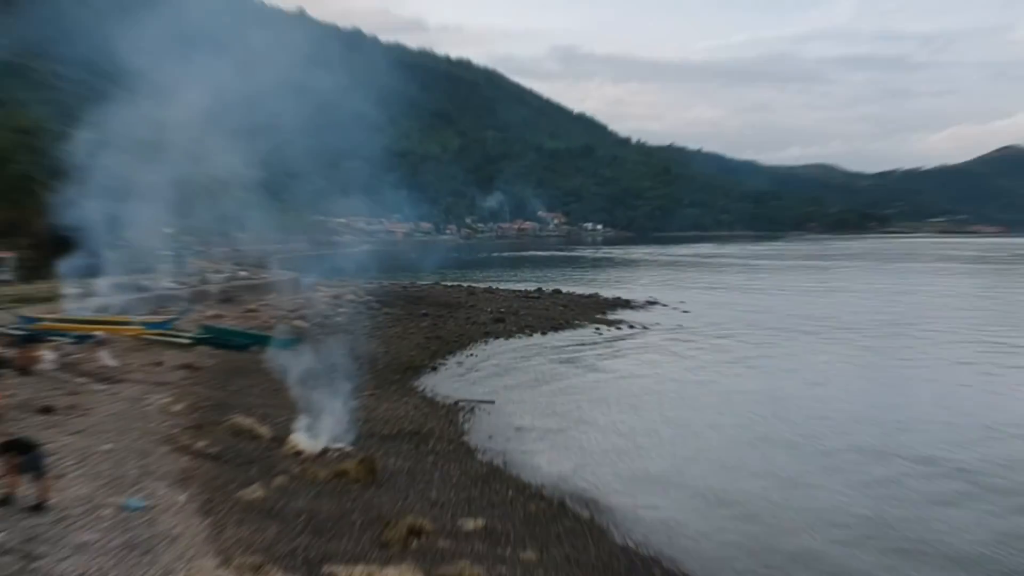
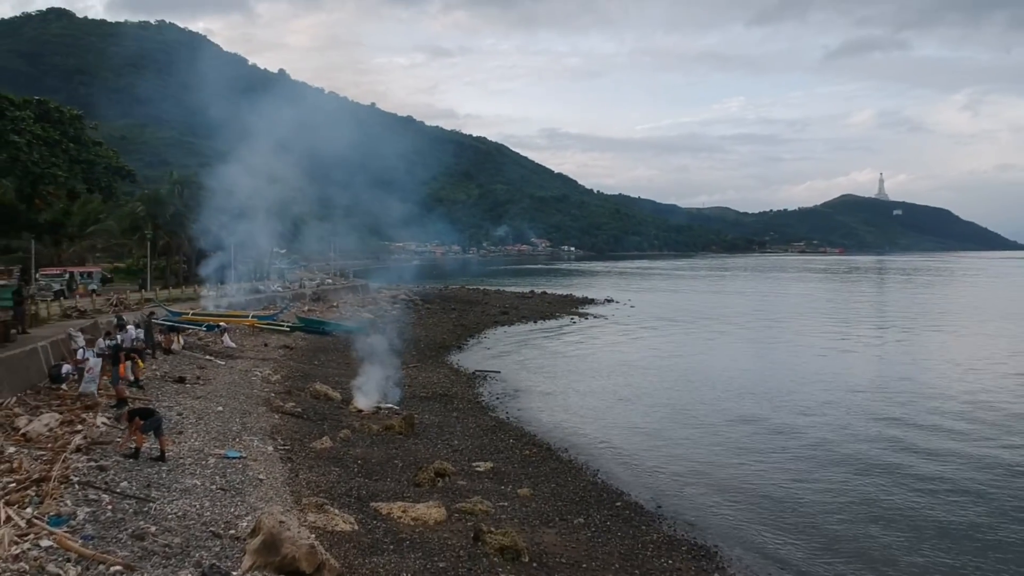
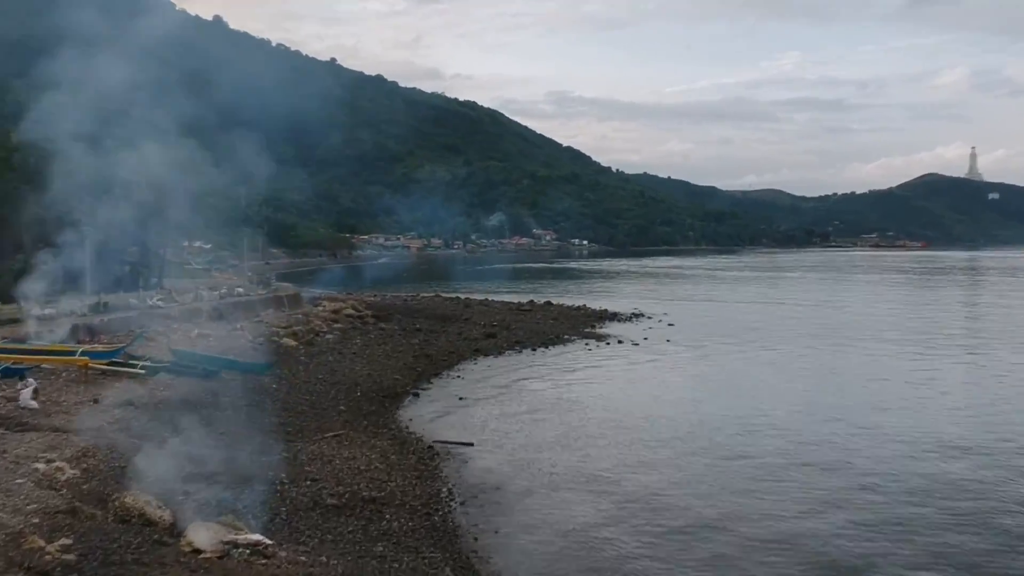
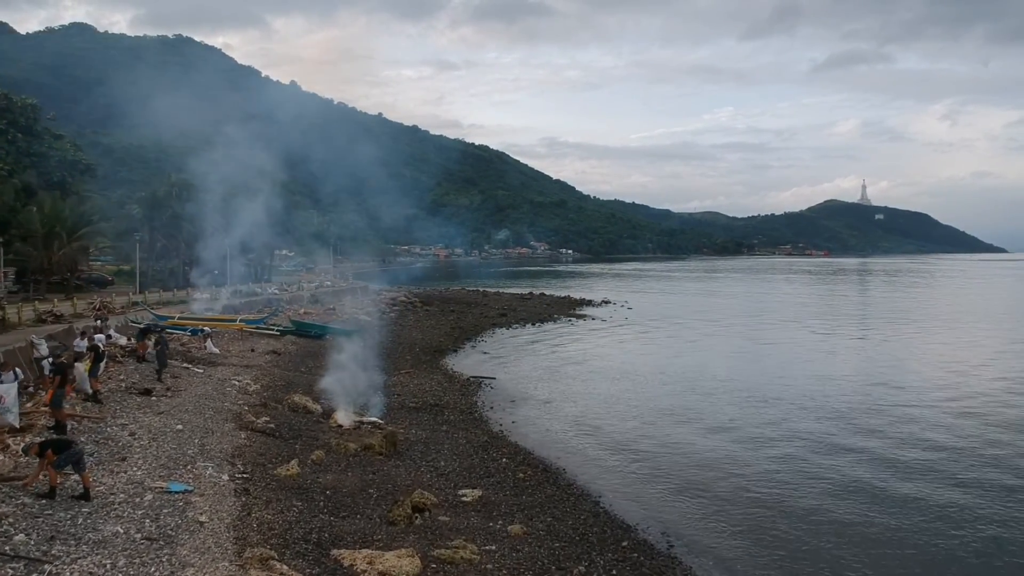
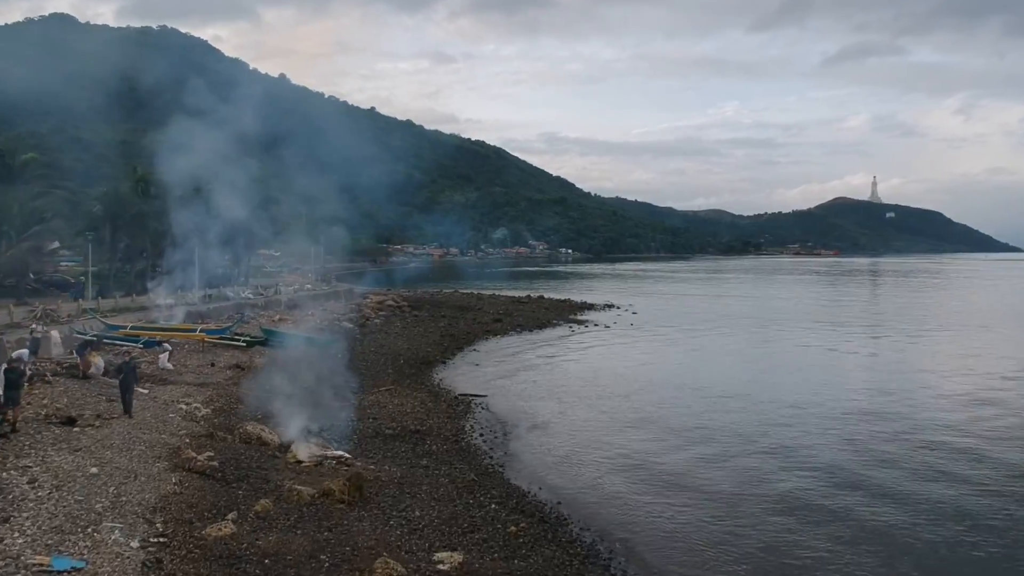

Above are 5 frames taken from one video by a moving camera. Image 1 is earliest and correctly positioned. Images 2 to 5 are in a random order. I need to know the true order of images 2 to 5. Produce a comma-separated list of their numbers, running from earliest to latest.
2, 4, 5, 3
